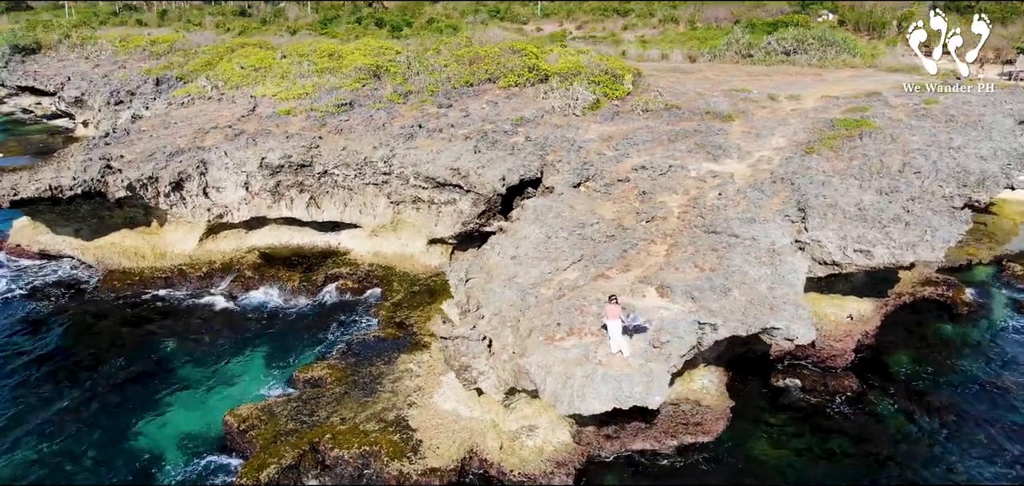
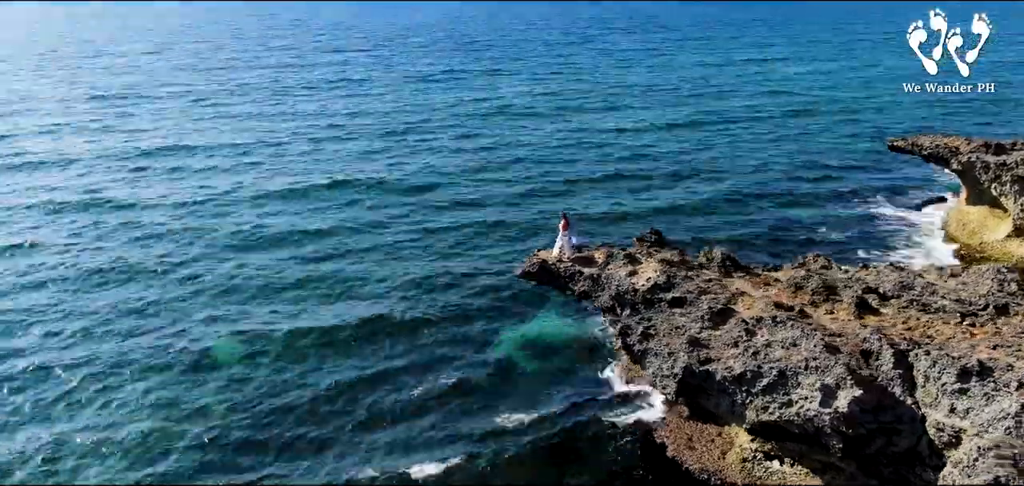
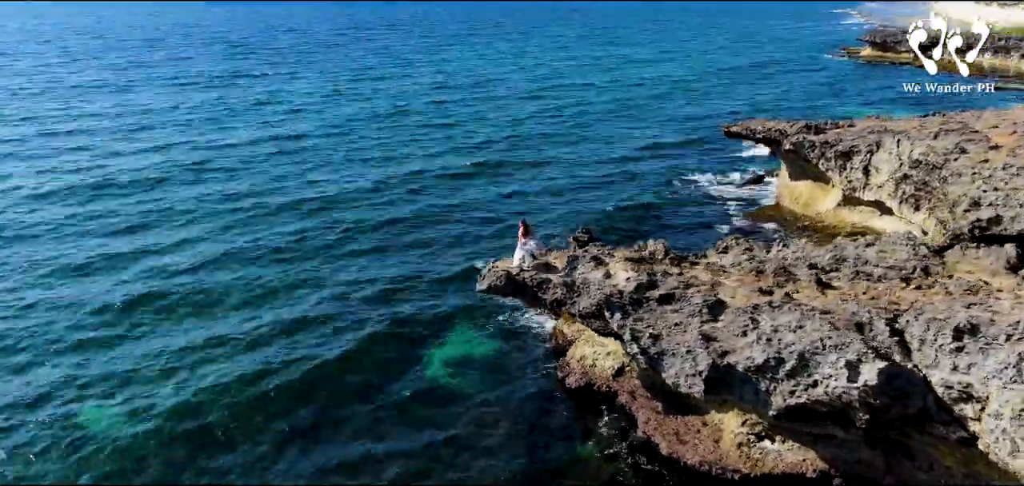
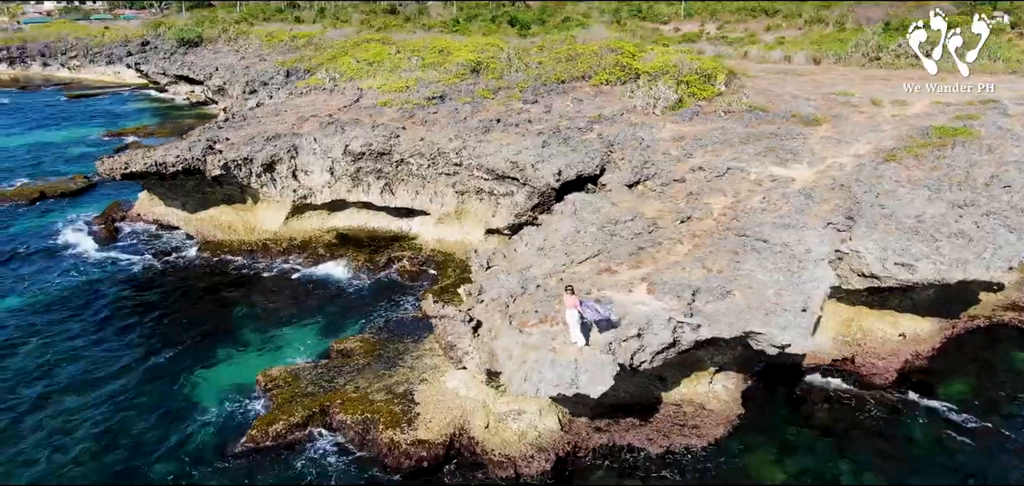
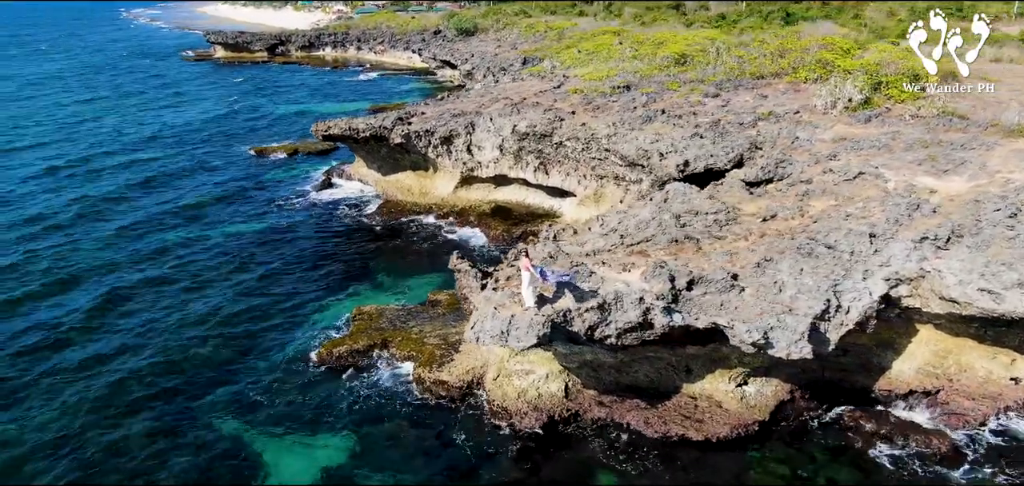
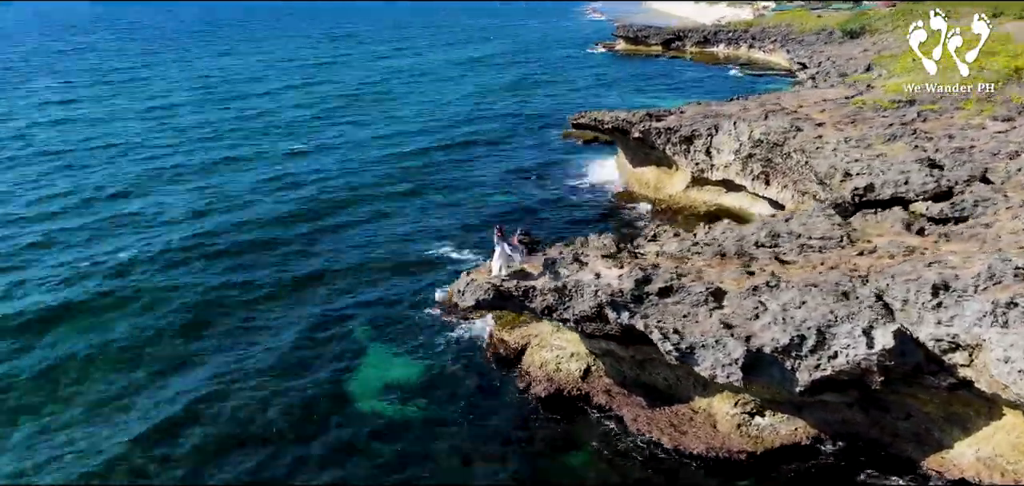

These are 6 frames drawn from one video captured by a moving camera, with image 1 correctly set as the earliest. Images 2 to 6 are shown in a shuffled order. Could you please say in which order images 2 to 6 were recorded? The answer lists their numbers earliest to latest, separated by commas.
4, 5, 6, 3, 2
